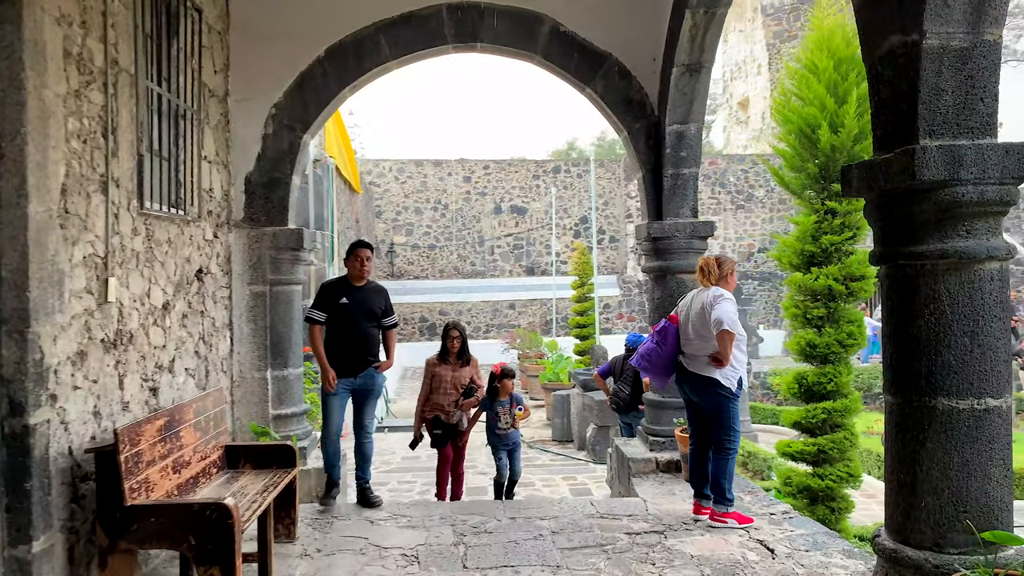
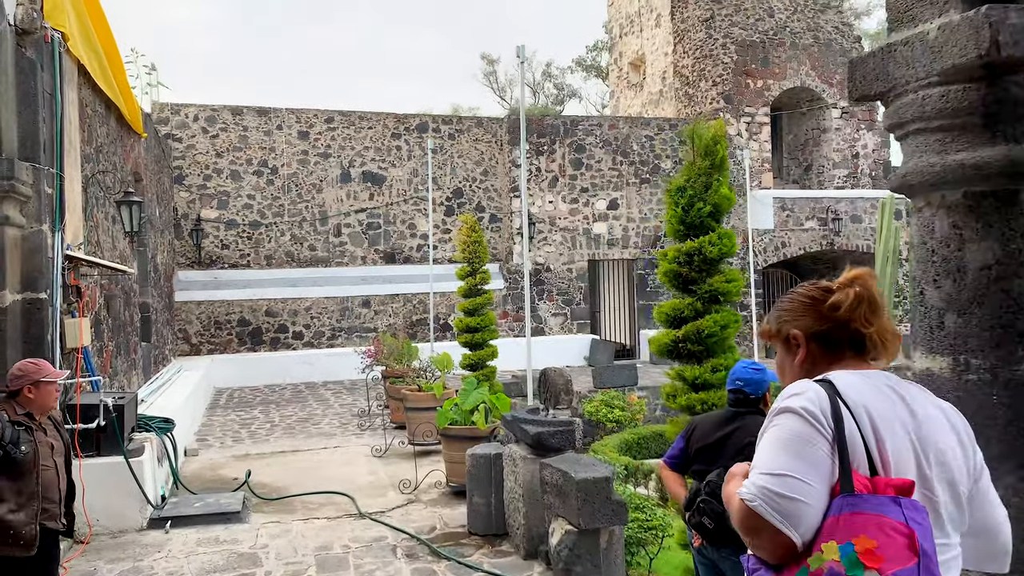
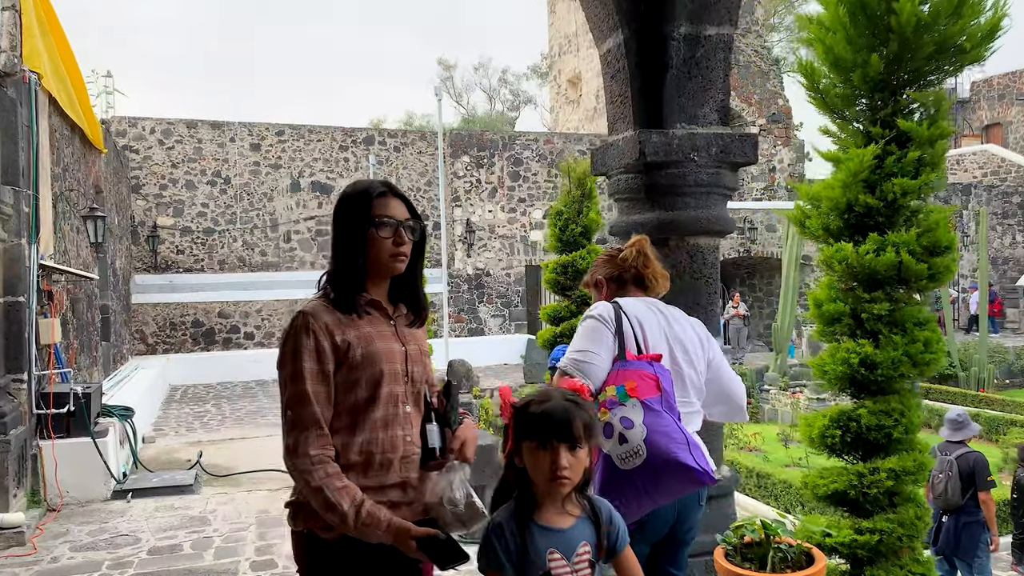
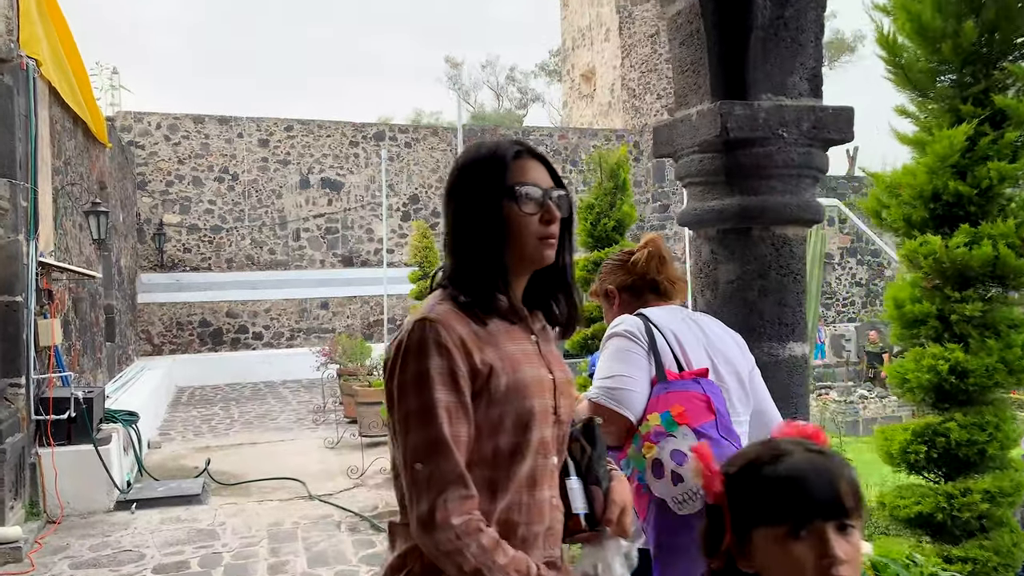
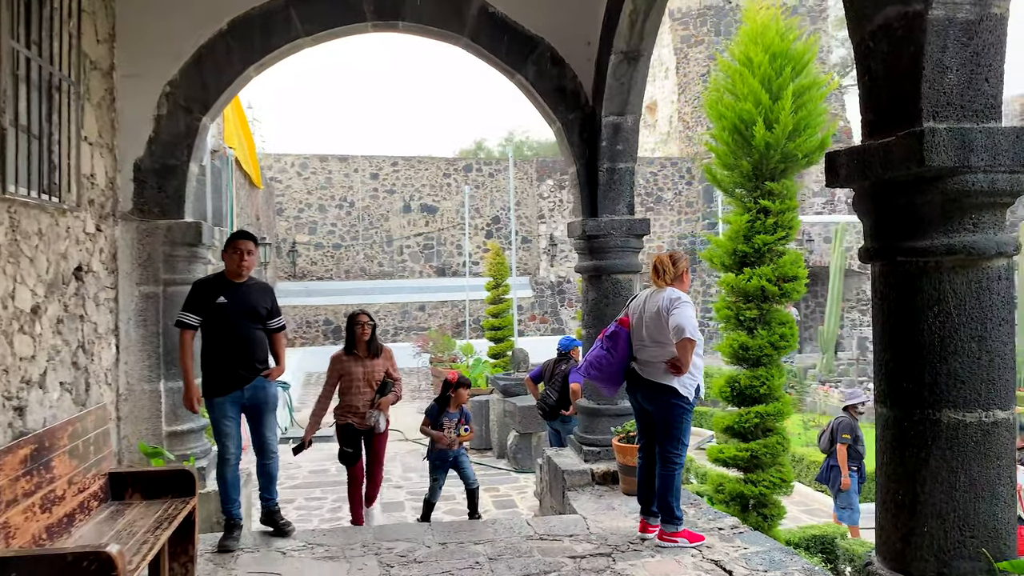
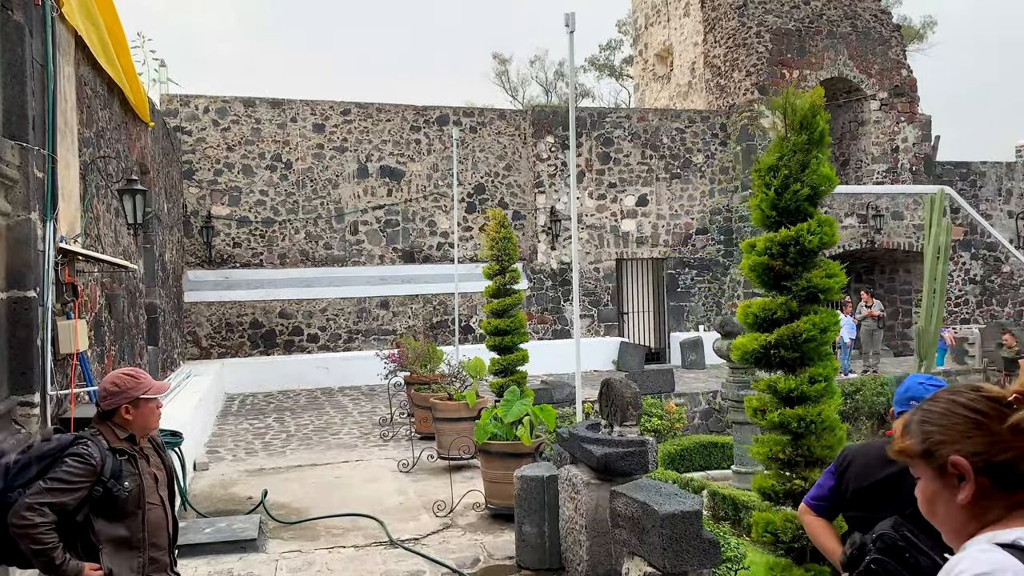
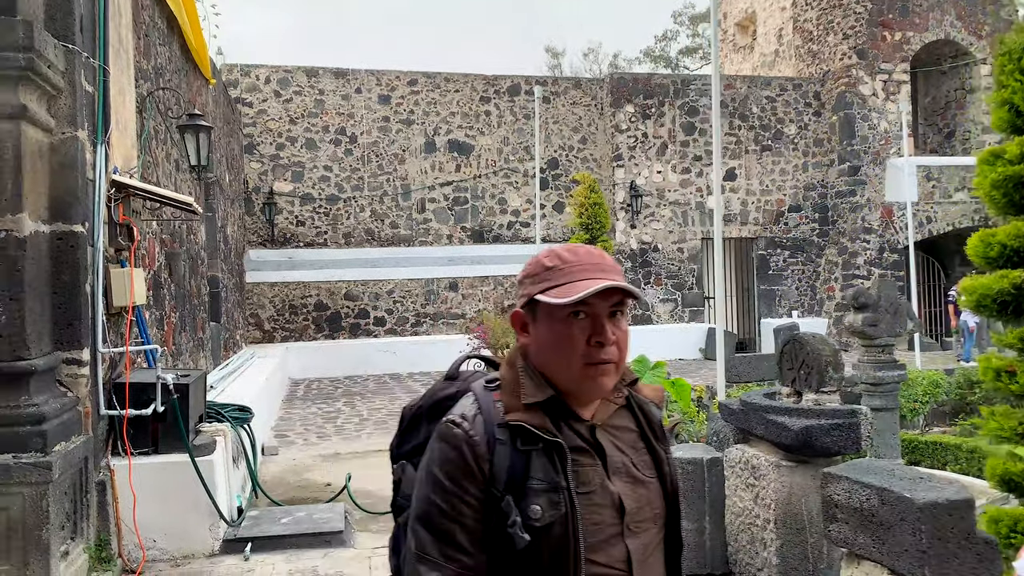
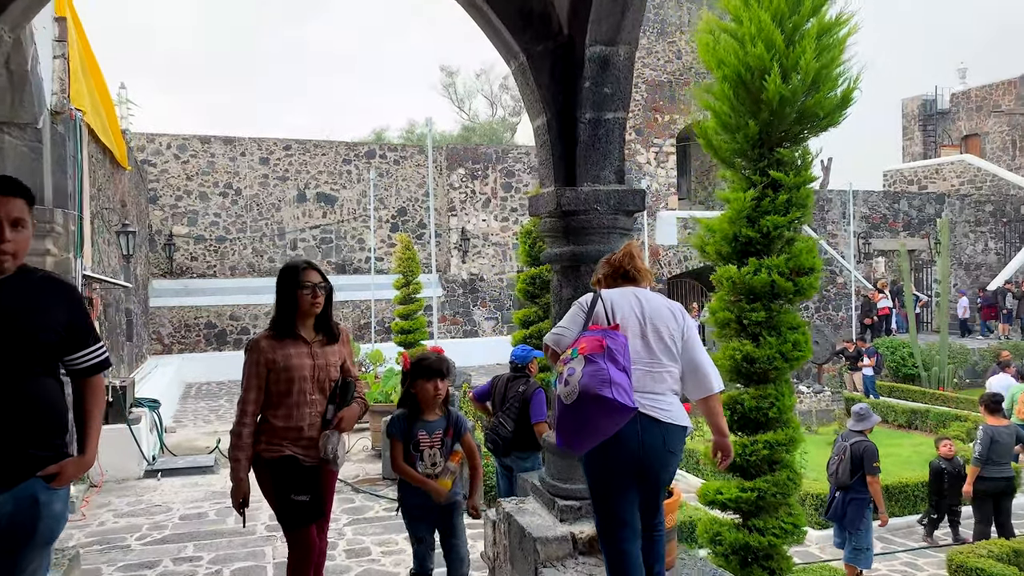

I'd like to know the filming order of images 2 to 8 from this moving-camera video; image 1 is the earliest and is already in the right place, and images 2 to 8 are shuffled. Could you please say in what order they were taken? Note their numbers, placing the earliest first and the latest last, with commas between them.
5, 8, 3, 4, 2, 6, 7
